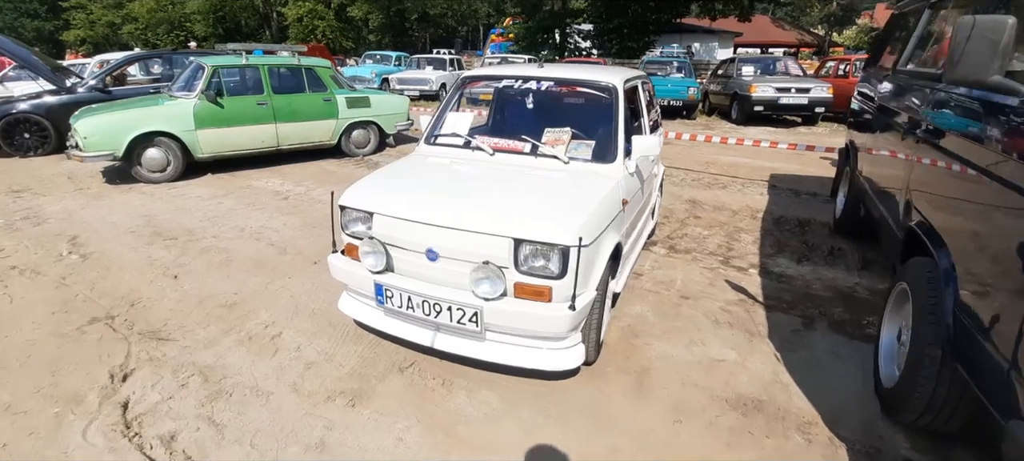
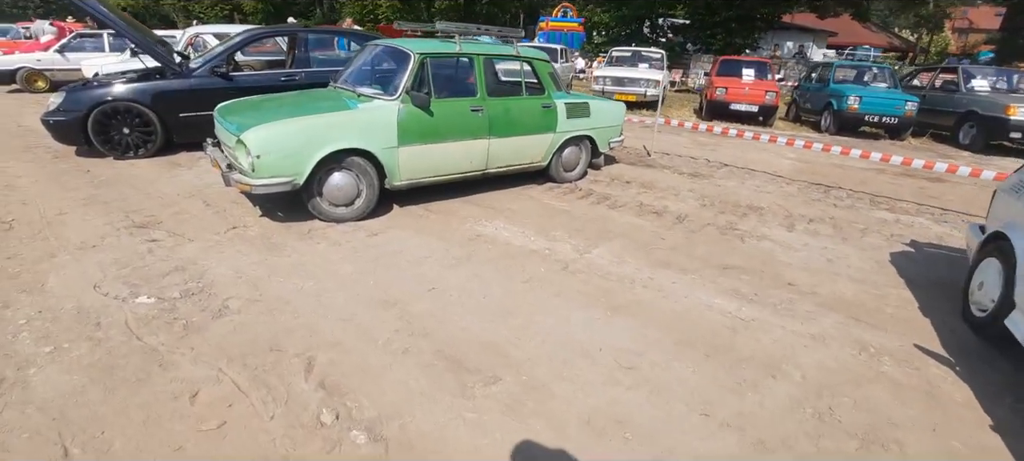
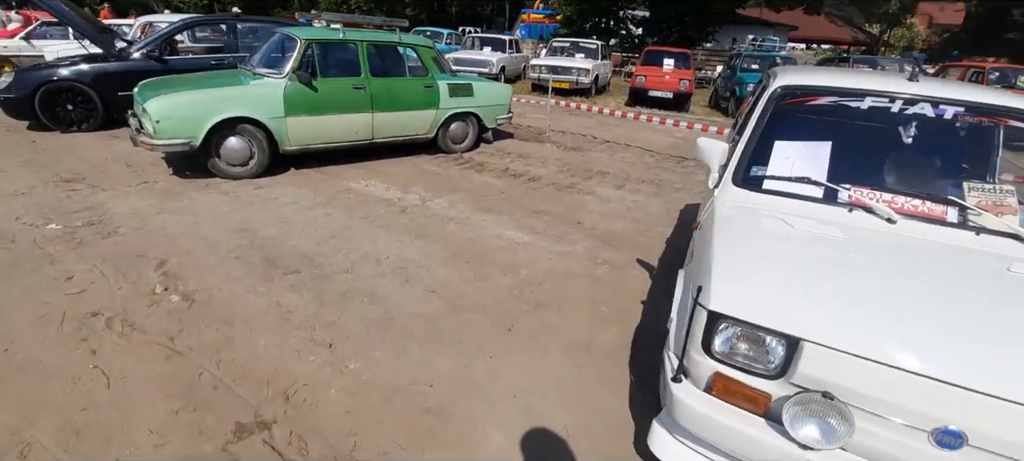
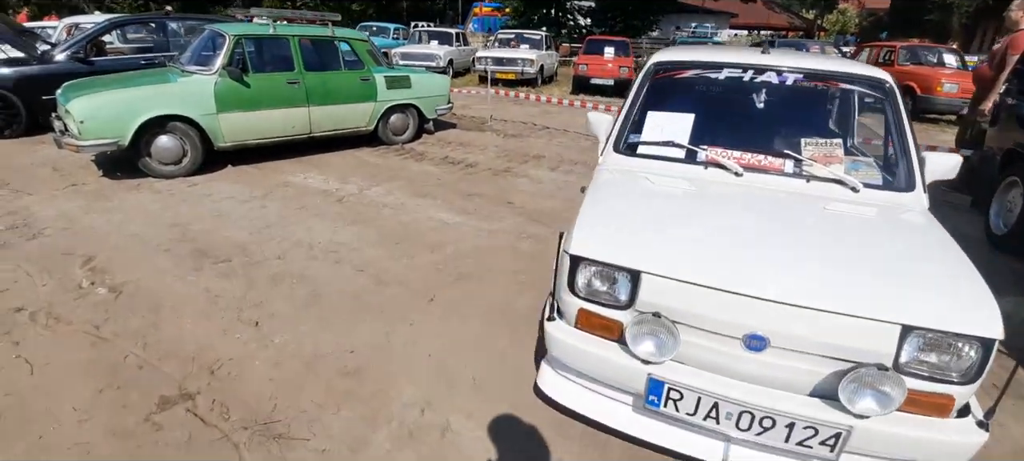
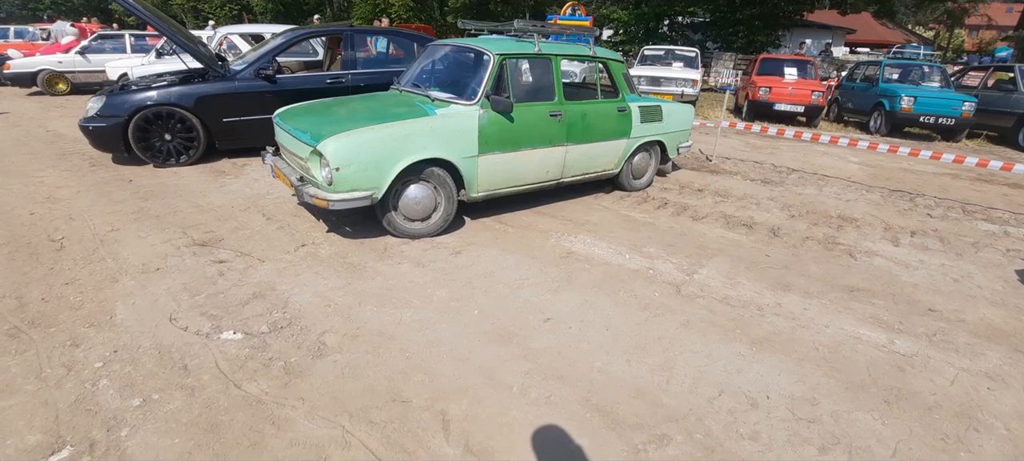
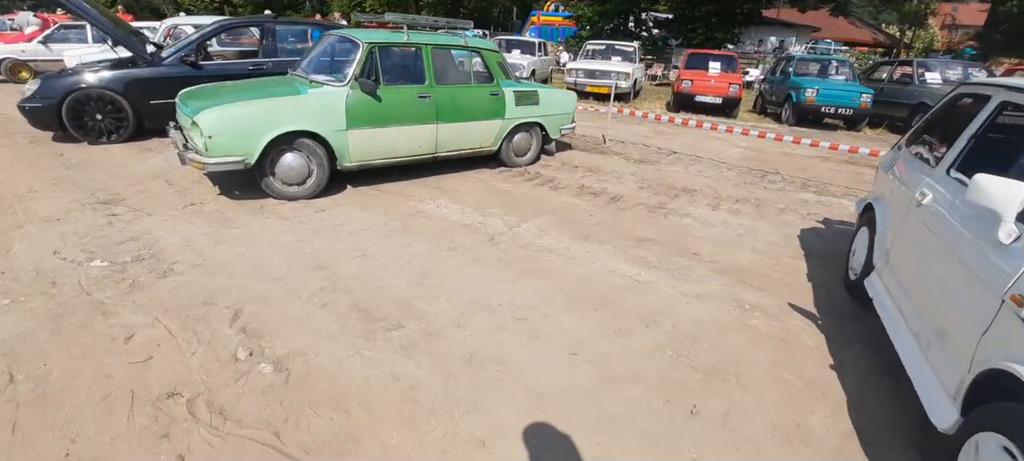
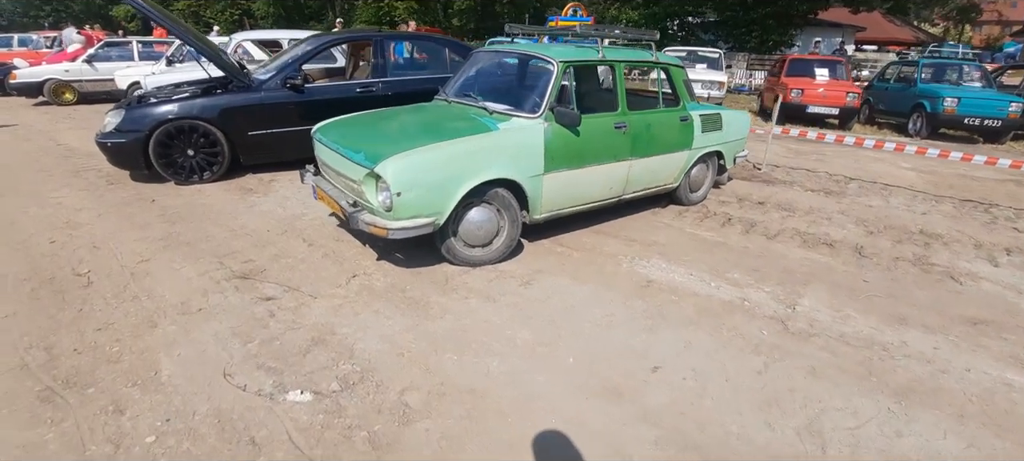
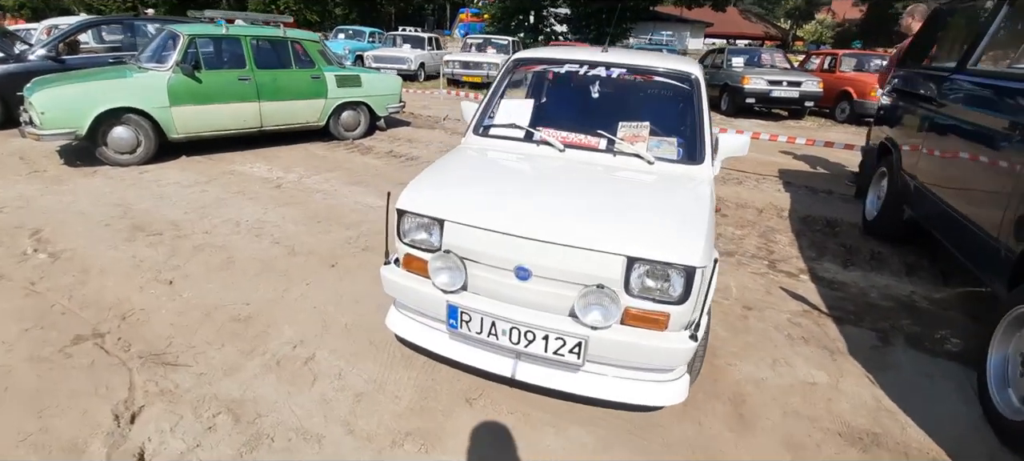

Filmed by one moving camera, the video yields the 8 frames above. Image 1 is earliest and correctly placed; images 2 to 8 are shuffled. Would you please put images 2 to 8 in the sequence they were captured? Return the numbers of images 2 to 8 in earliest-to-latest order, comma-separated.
8, 4, 3, 6, 2, 5, 7
